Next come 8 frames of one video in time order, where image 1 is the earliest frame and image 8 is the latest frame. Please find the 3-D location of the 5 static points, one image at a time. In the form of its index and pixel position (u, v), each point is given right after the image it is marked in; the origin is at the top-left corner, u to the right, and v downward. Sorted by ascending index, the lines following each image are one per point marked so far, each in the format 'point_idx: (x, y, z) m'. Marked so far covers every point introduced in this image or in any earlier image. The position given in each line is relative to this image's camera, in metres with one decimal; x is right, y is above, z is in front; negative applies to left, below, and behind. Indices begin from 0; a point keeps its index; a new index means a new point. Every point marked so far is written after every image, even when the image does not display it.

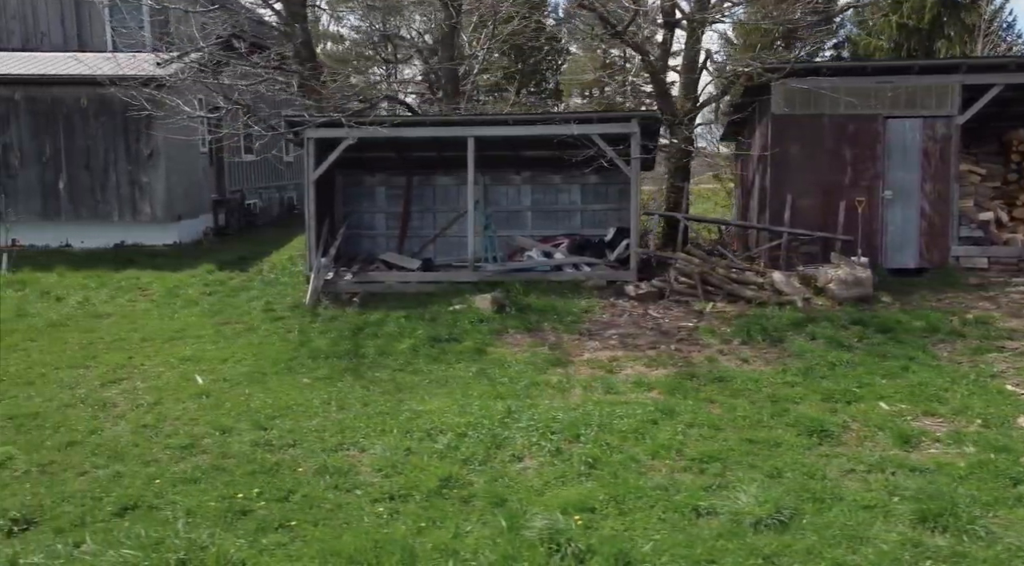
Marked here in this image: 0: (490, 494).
0: (-0.1, -1.3, +5.4) m
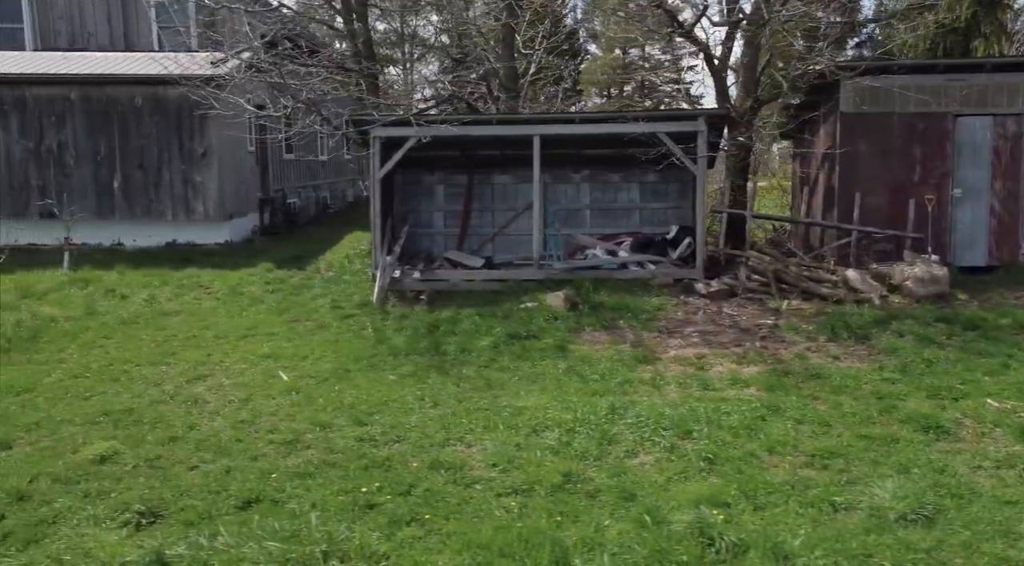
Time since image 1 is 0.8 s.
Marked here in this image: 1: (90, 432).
0: (+0.6, -1.3, +5.5) m
1: (-3.6, -1.3, +7.7) m
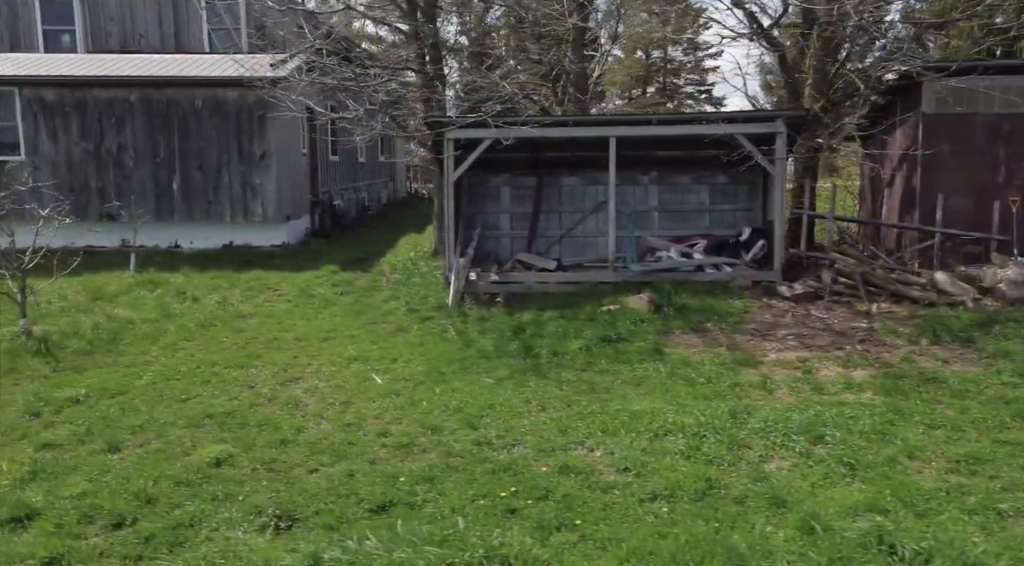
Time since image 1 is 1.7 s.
0: (+1.5, -1.3, +5.4) m
1: (-2.7, -1.3, +7.7) m
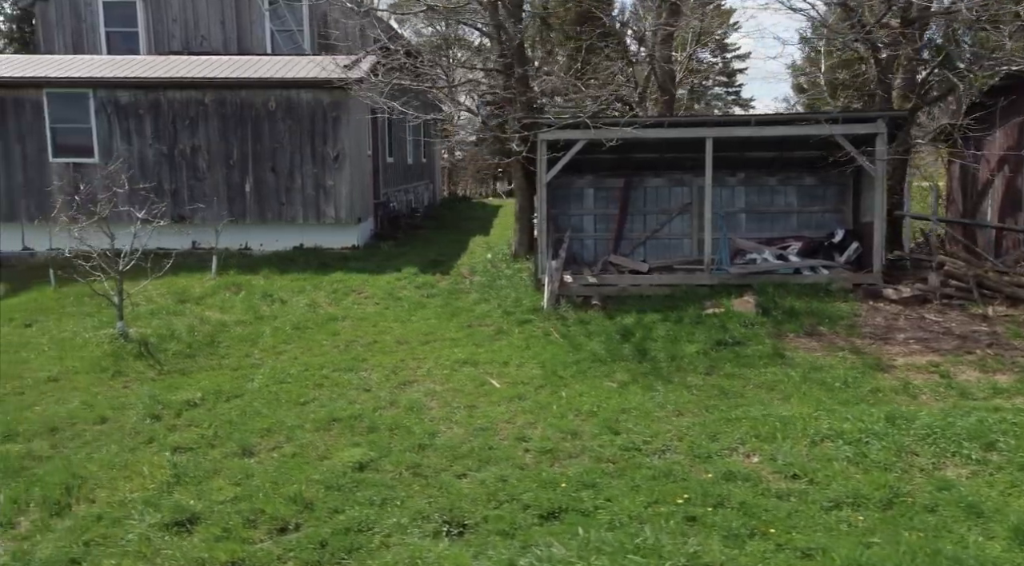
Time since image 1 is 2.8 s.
0: (+2.6, -1.3, +5.3) m
1: (-1.6, -1.3, +7.6) m
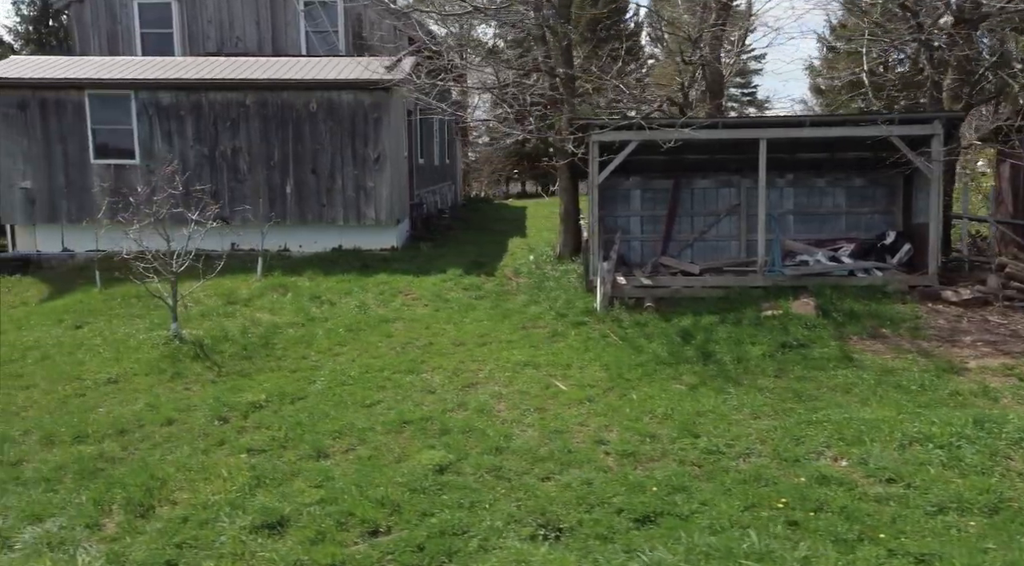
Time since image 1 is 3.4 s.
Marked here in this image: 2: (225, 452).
0: (+3.2, -1.3, +5.2) m
1: (-0.9, -1.3, +7.6) m
2: (-2.4, -1.4, +7.7) m
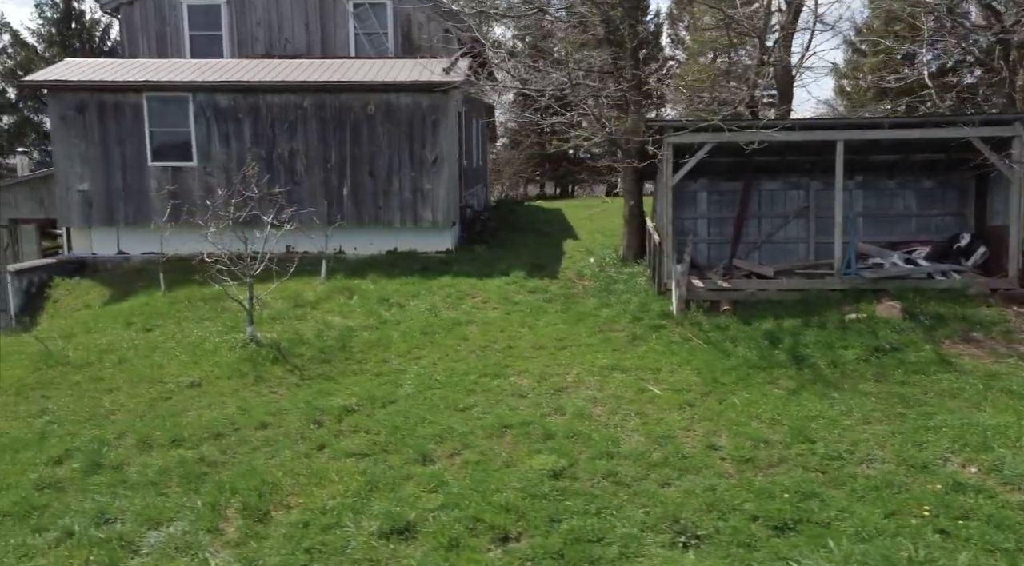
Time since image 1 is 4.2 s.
0: (+4.1, -1.3, +5.1) m
1: (0.0, -1.4, +7.5) m
2: (-1.6, -1.5, +7.6) m
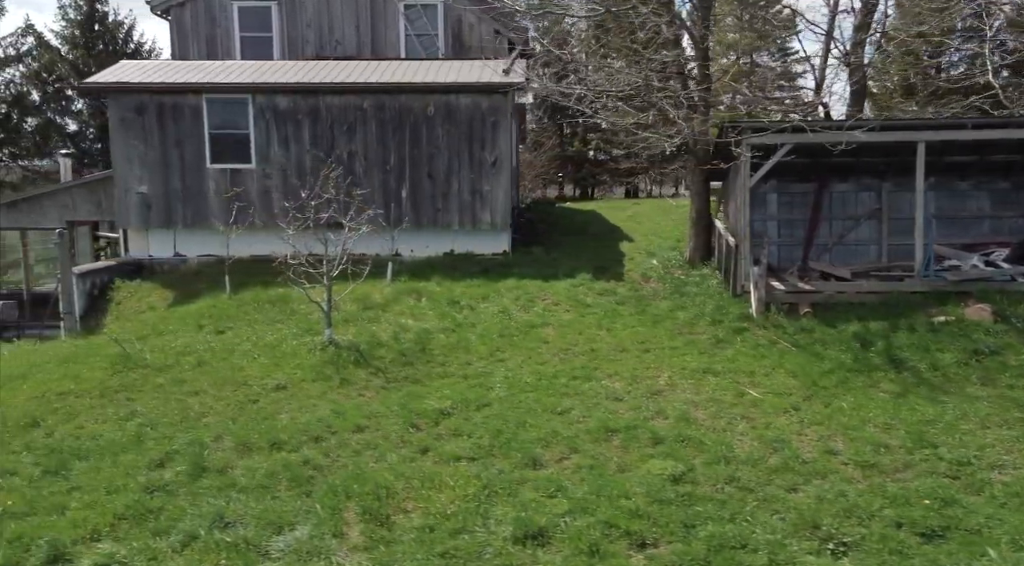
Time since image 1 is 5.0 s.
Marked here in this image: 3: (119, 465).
0: (+5.0, -1.4, +5.0) m
1: (+0.9, -1.4, +7.5) m
2: (-0.7, -1.5, +7.6) m
3: (-3.5, -1.6, +7.9) m
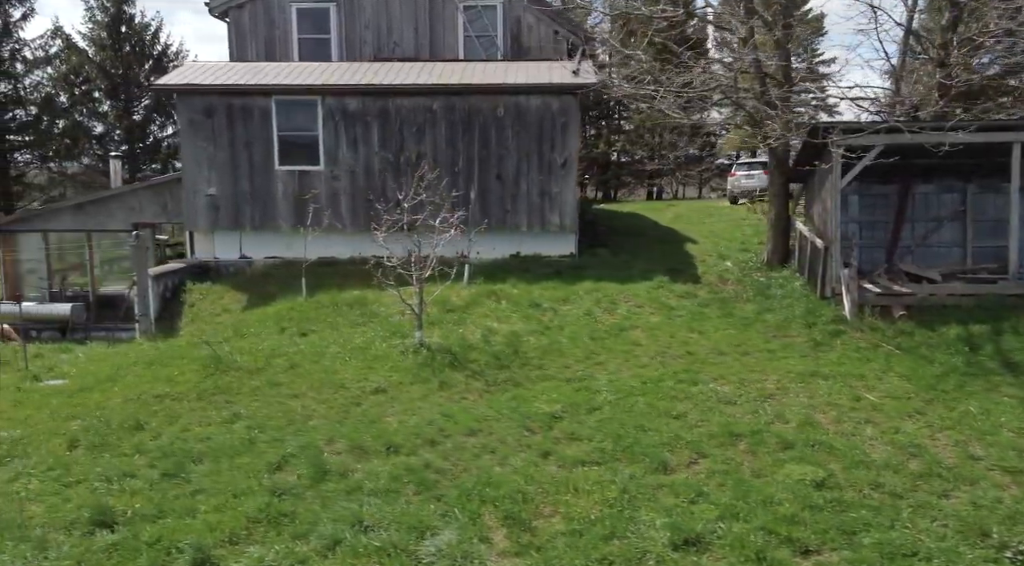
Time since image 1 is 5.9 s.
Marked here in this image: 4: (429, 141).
0: (+6.0, -1.4, +4.9) m
1: (+1.9, -1.4, +7.4) m
2: (+0.4, -1.5, +7.5) m
3: (-2.4, -1.6, +7.9) m
4: (-1.4, +2.4, +15.1) m
